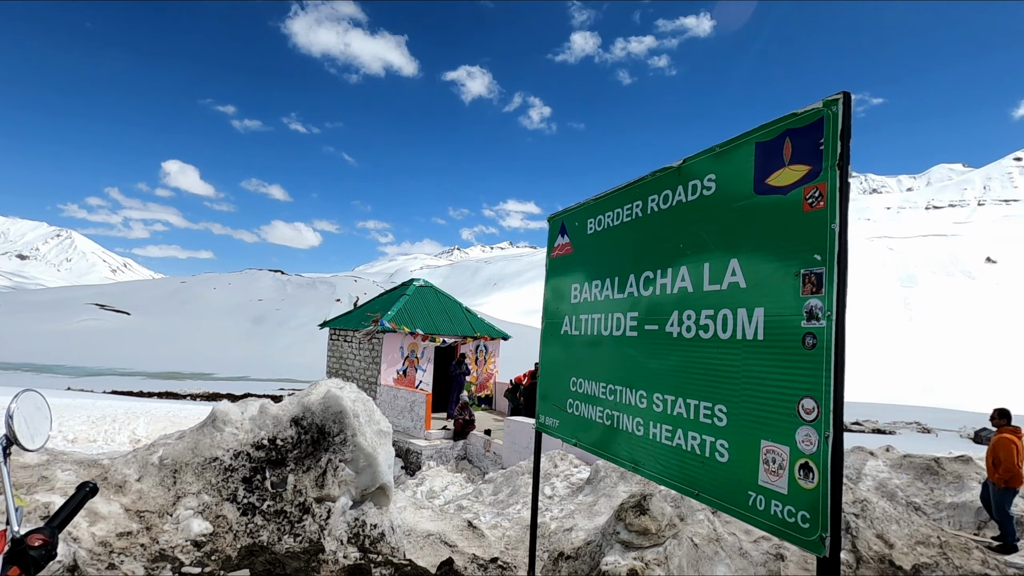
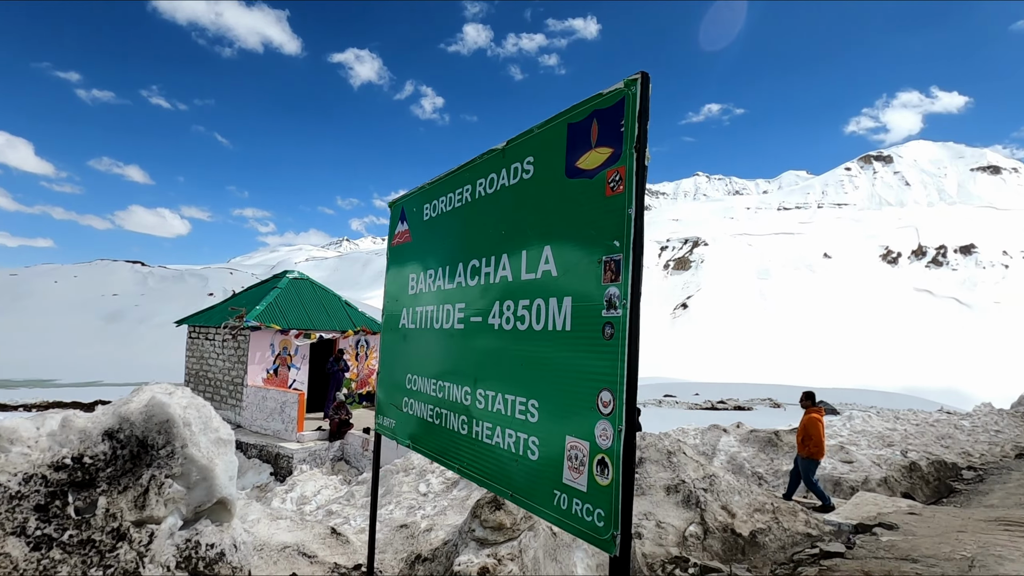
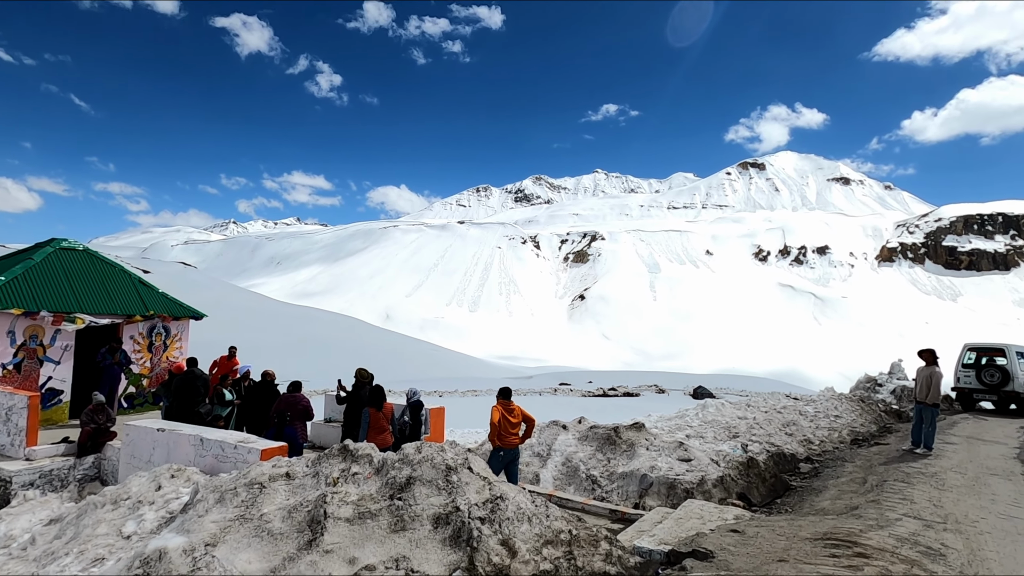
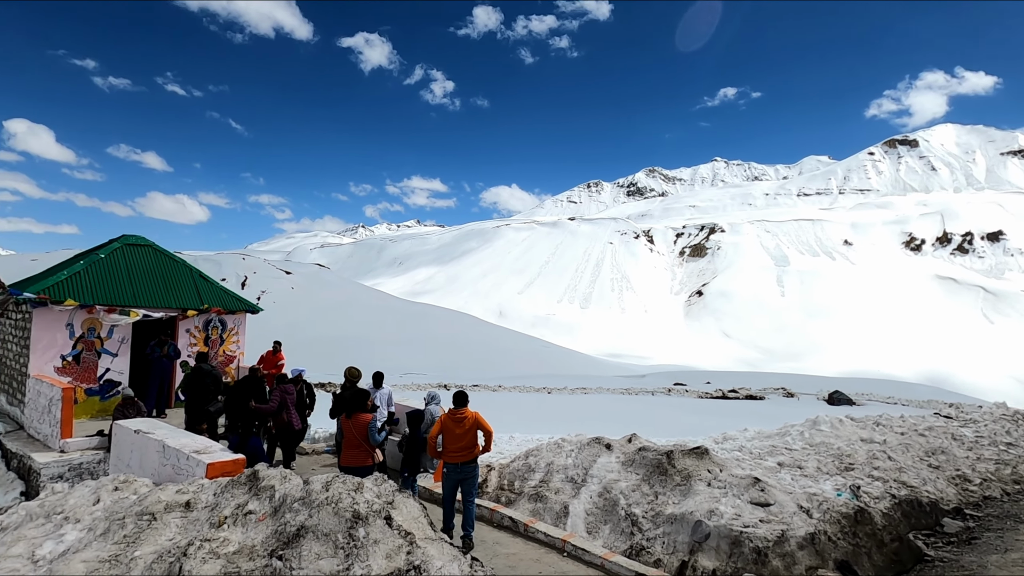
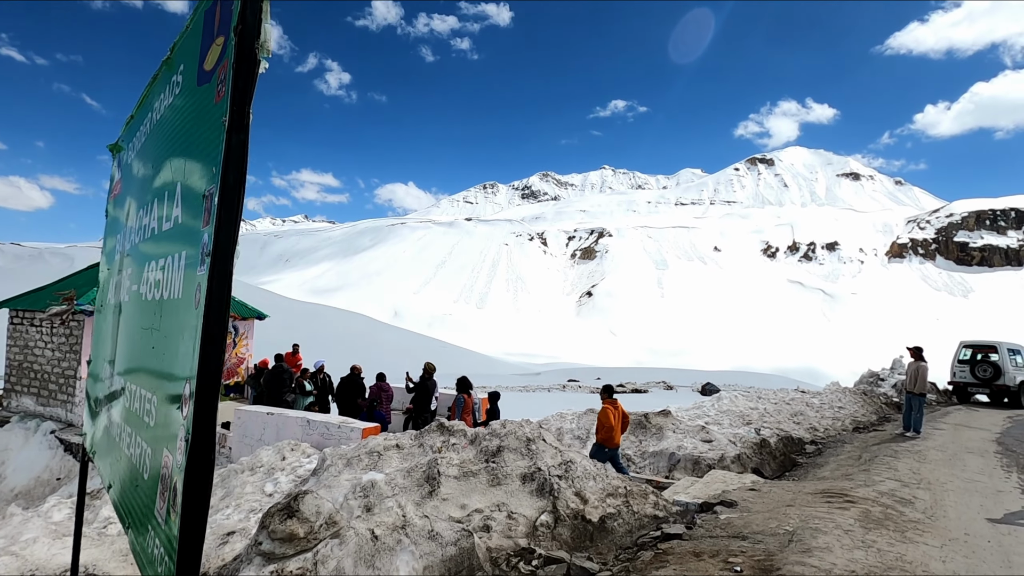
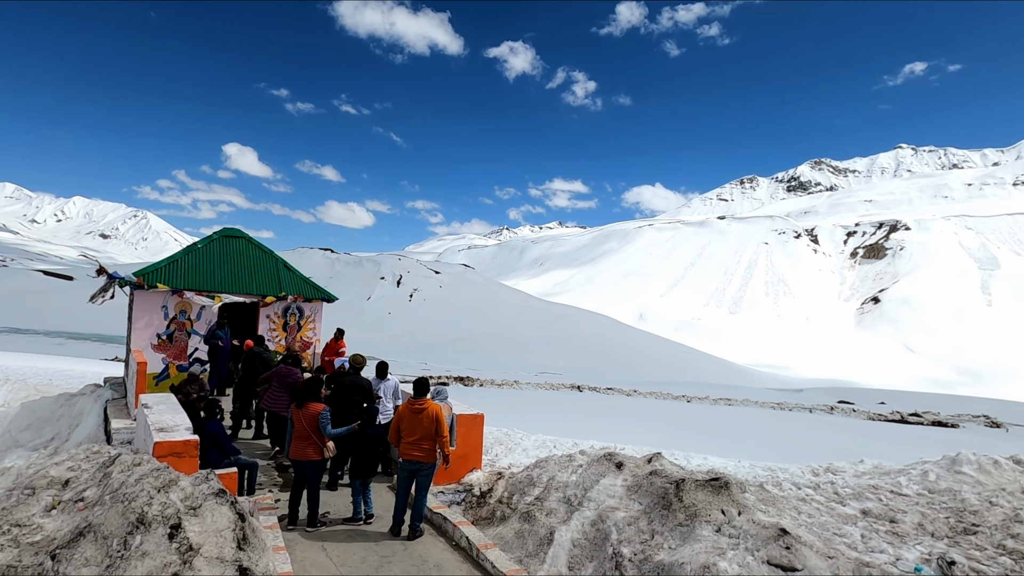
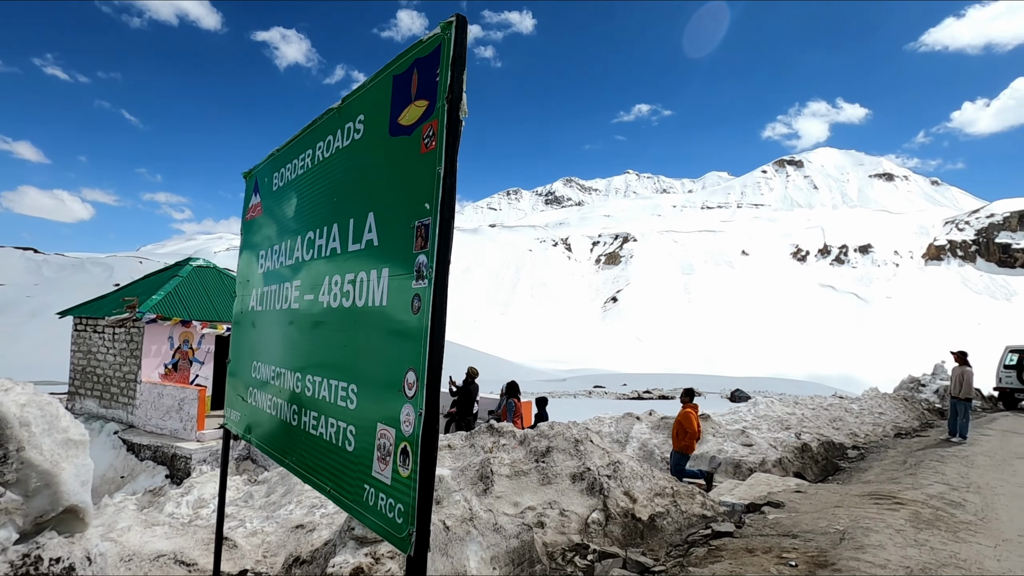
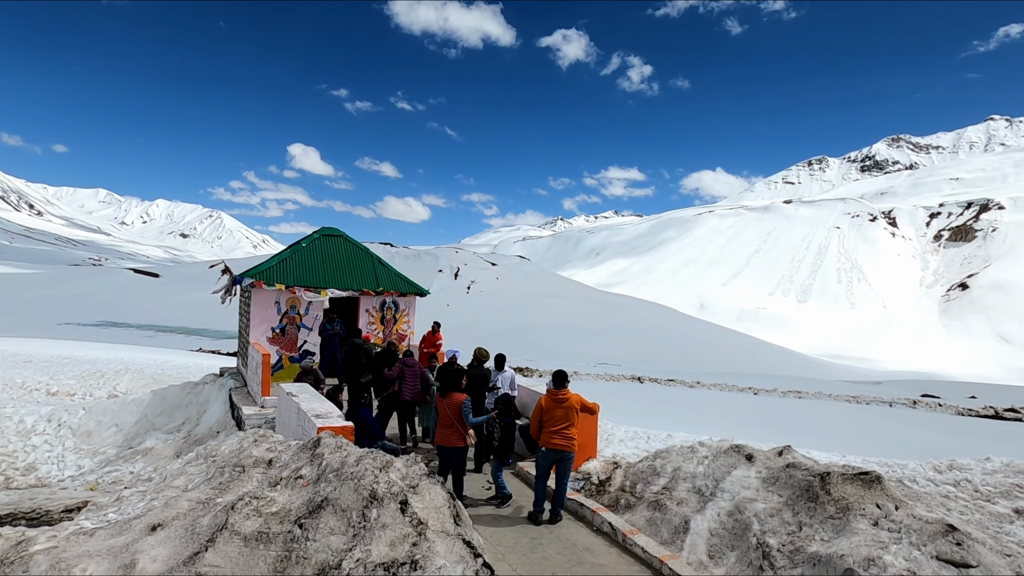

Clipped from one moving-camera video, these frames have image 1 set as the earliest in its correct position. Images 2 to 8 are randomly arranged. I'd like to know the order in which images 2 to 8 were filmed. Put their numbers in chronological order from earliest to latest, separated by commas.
2, 7, 5, 3, 4, 8, 6
